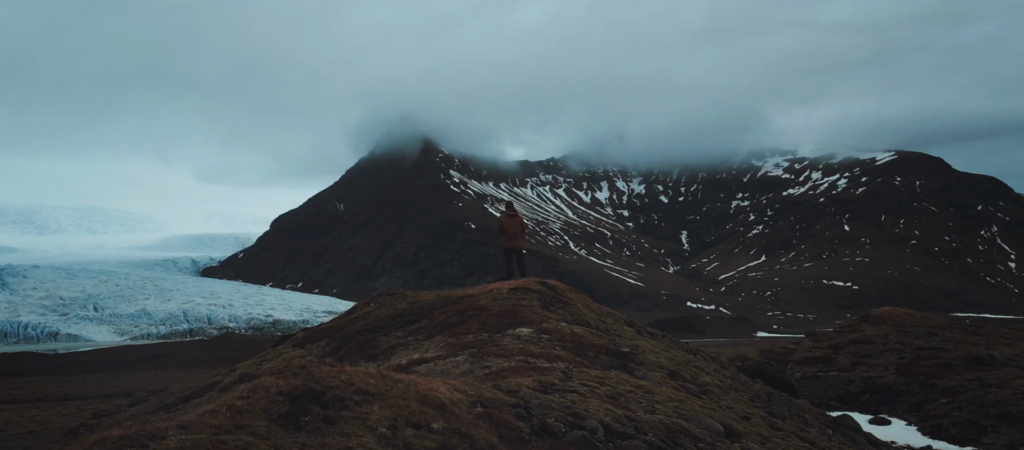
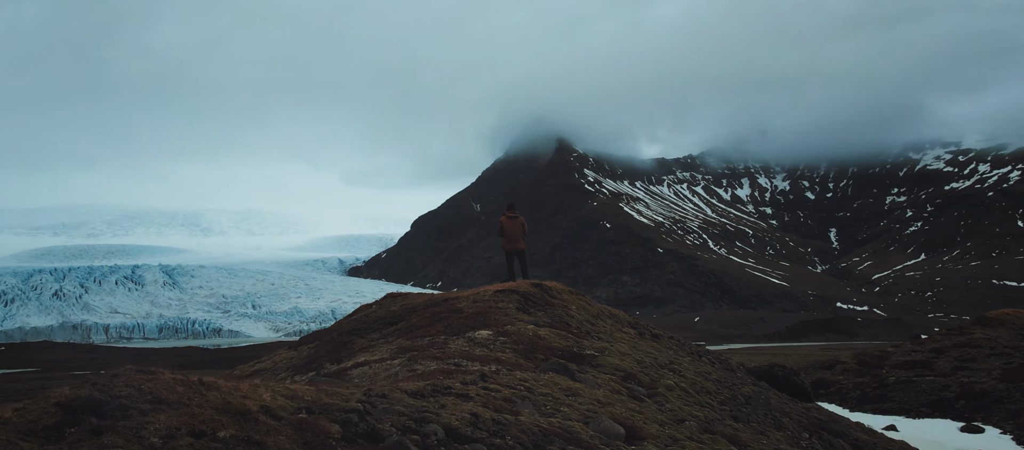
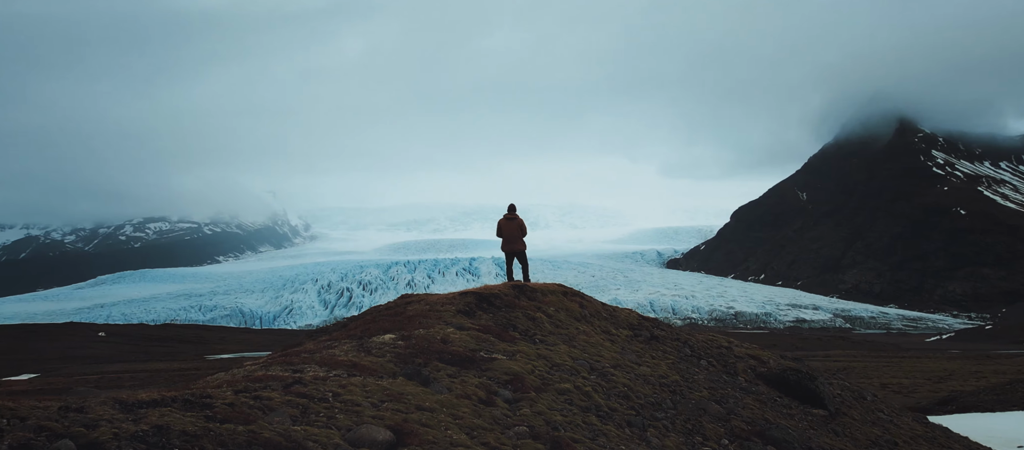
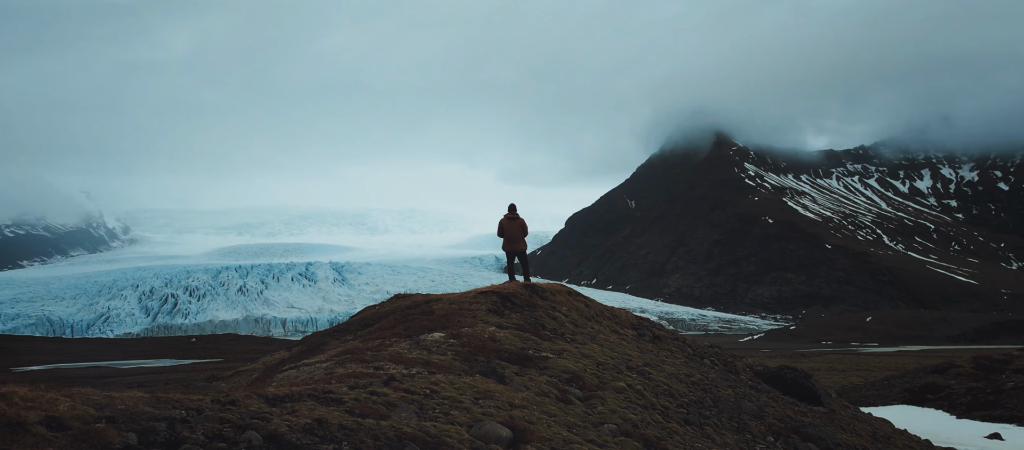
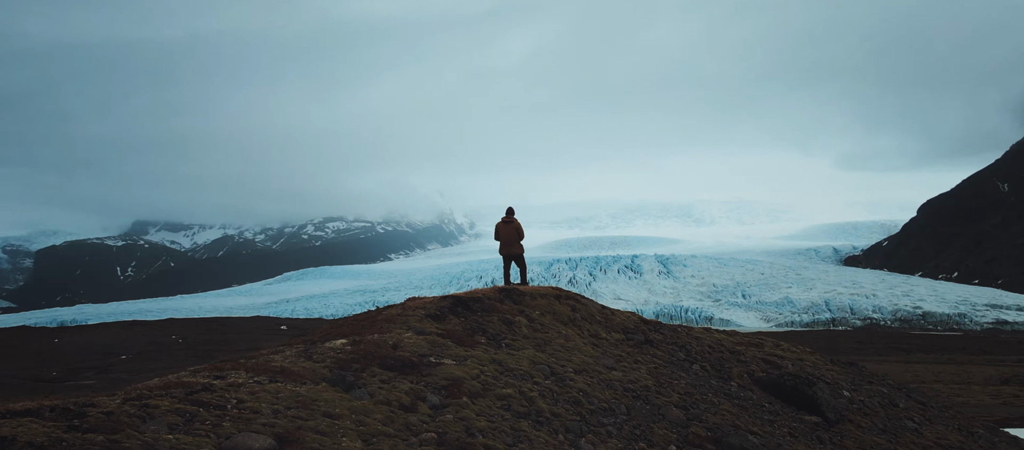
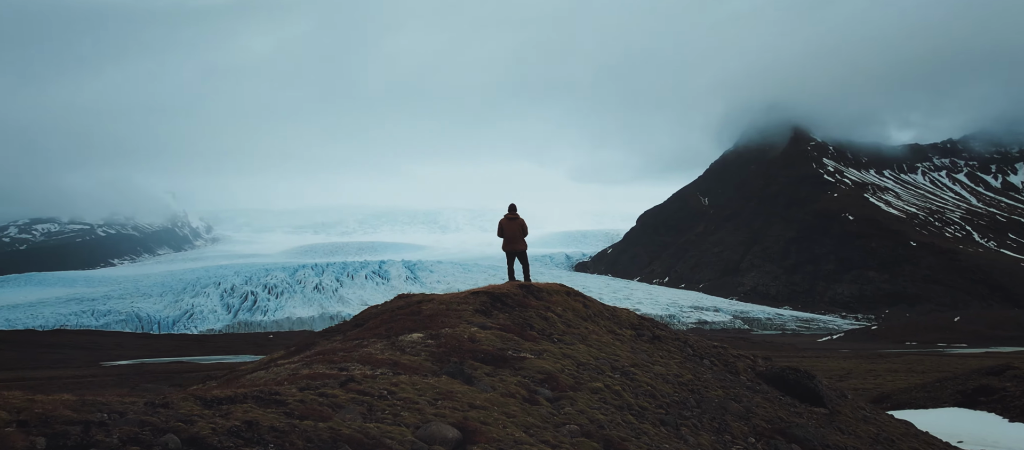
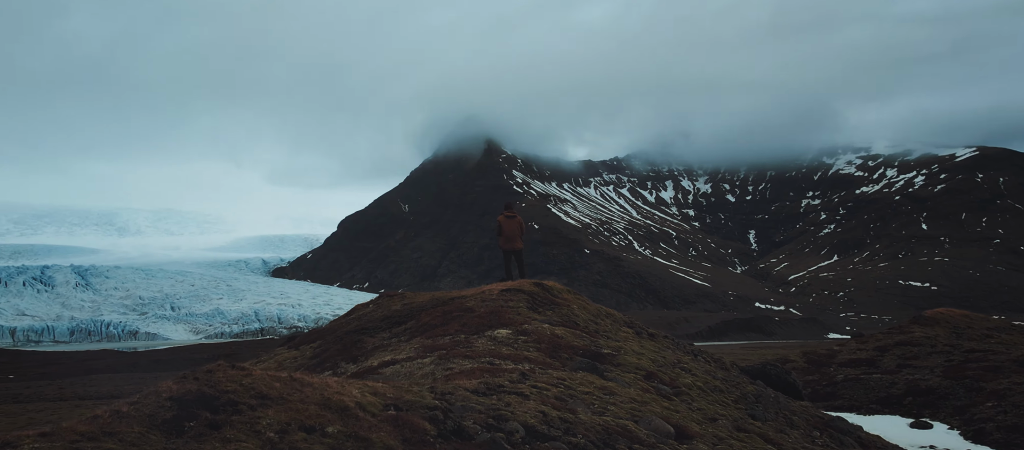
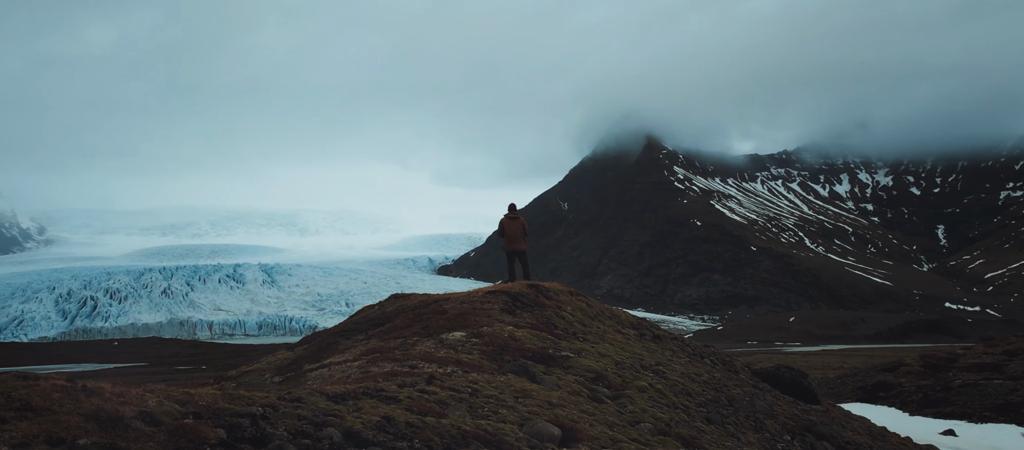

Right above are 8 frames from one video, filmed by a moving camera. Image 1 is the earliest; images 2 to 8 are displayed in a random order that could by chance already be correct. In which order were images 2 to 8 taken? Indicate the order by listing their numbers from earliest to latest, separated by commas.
7, 2, 8, 4, 6, 3, 5
